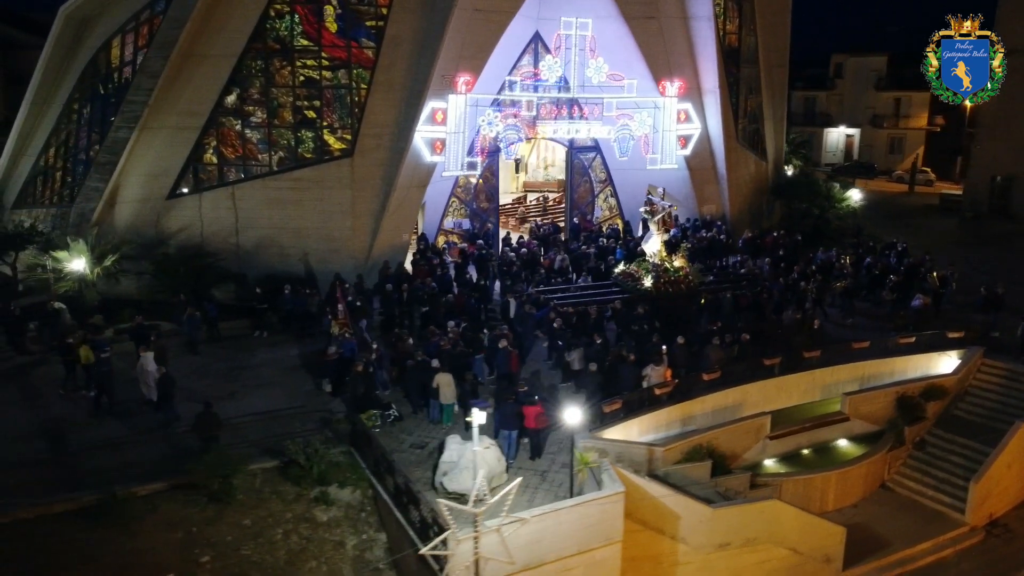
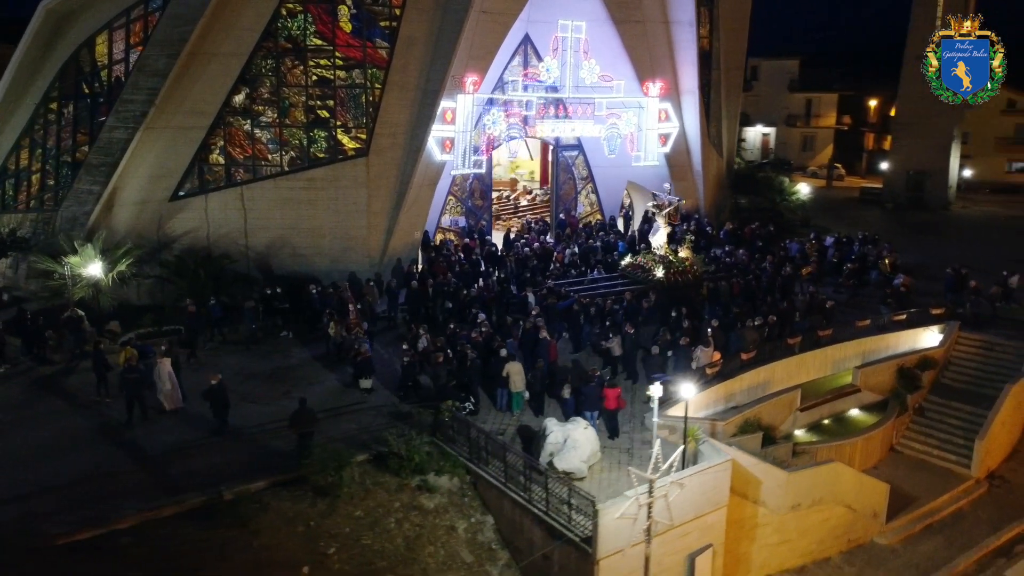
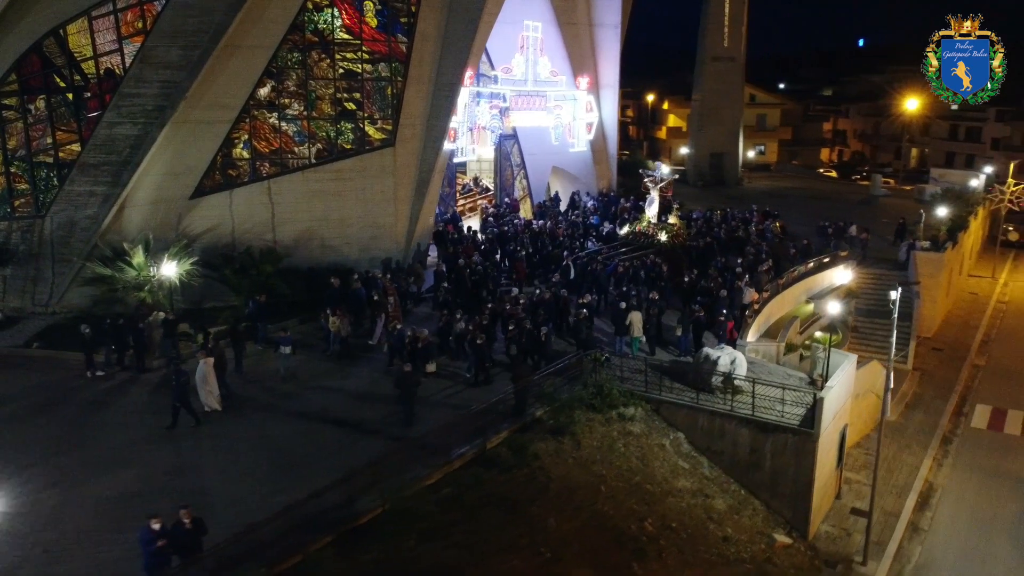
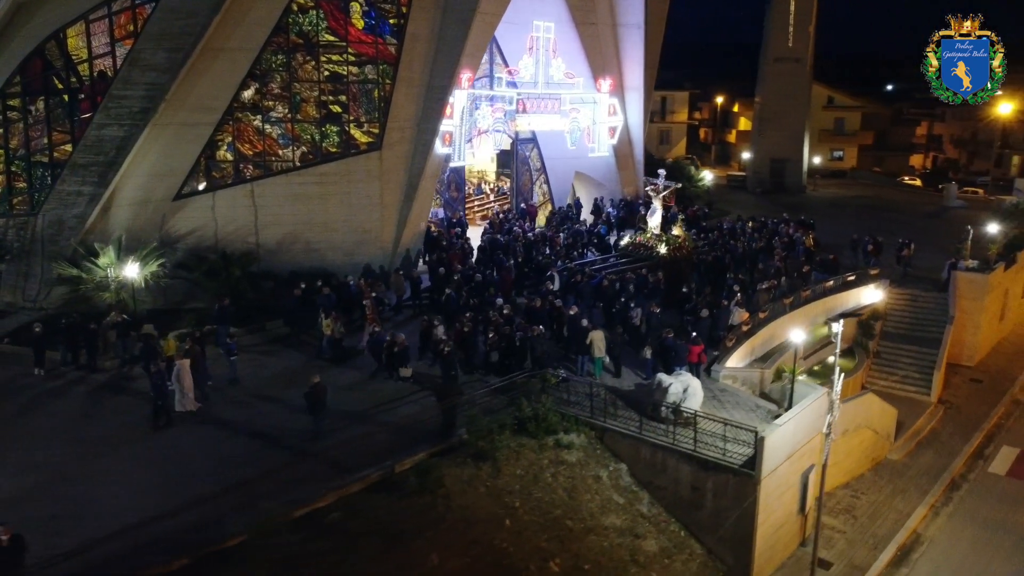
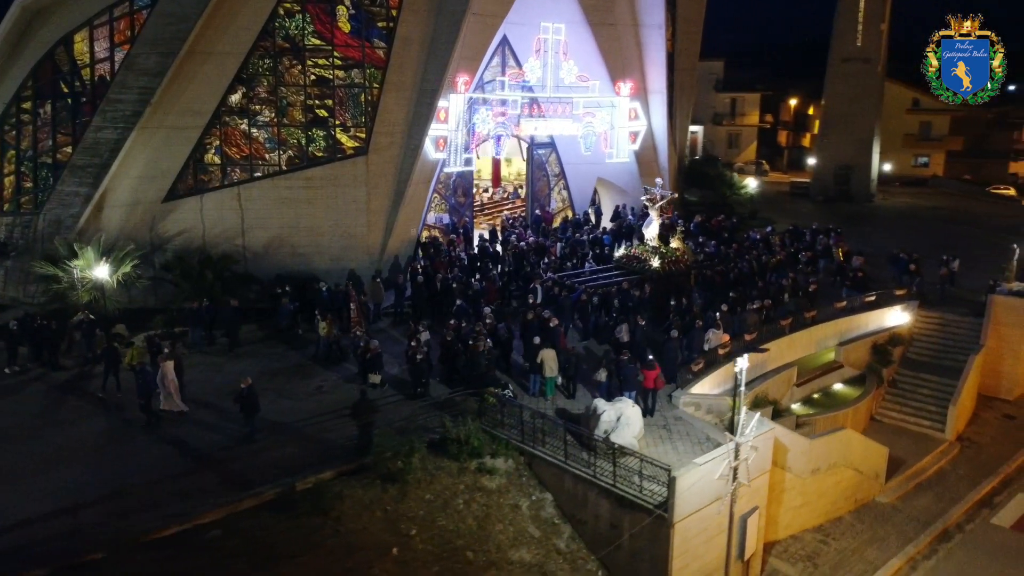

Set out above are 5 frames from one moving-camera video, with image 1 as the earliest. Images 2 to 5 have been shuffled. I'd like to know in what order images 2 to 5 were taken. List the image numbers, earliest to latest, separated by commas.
2, 5, 4, 3
